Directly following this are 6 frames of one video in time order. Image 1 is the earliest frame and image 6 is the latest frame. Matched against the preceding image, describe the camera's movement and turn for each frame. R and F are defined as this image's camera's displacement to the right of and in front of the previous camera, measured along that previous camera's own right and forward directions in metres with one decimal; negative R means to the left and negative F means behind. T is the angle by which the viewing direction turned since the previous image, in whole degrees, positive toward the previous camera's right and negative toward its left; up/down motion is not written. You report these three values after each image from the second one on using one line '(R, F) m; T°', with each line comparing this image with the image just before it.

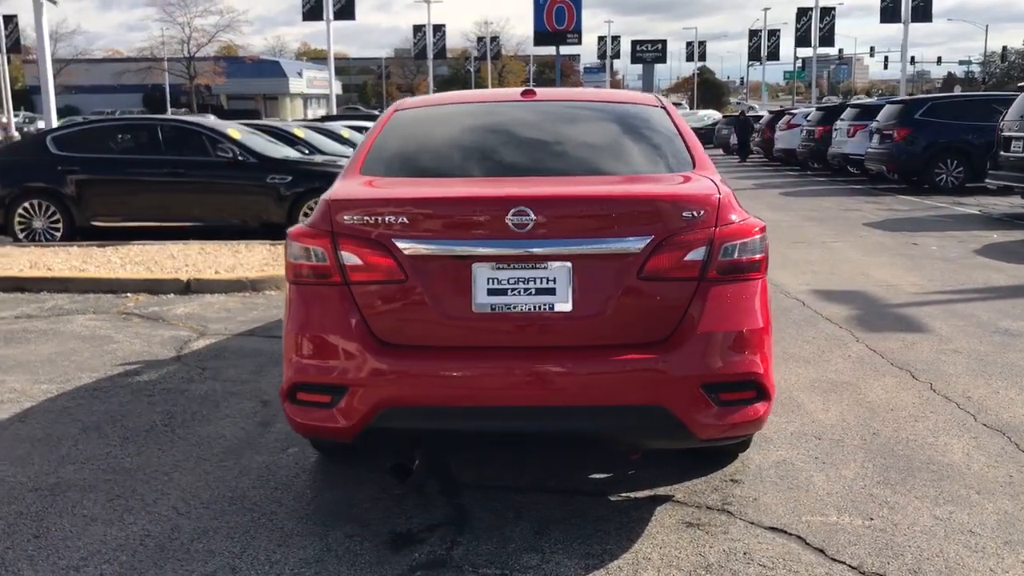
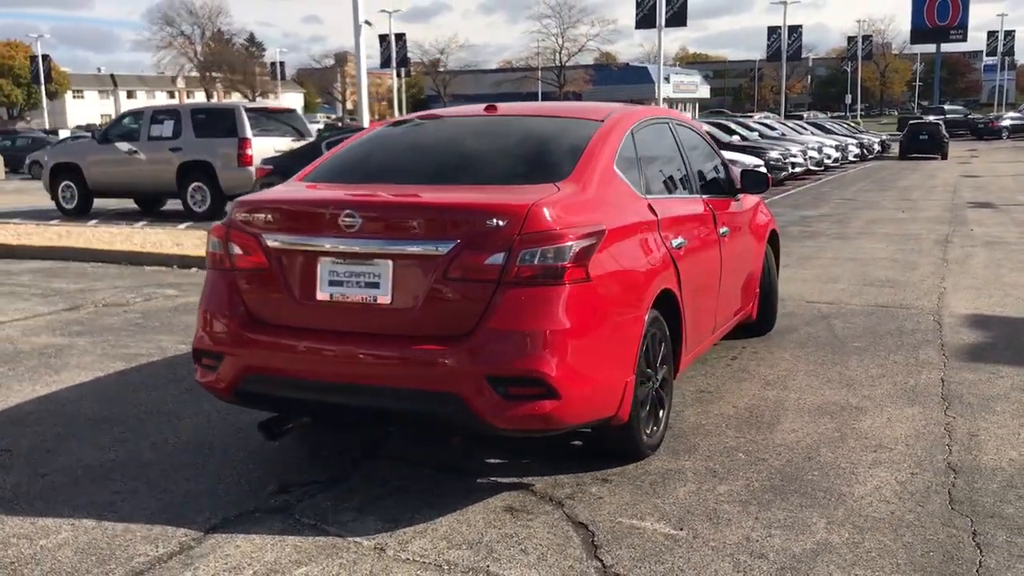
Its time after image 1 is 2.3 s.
(+2.0, 0.0) m; -22°
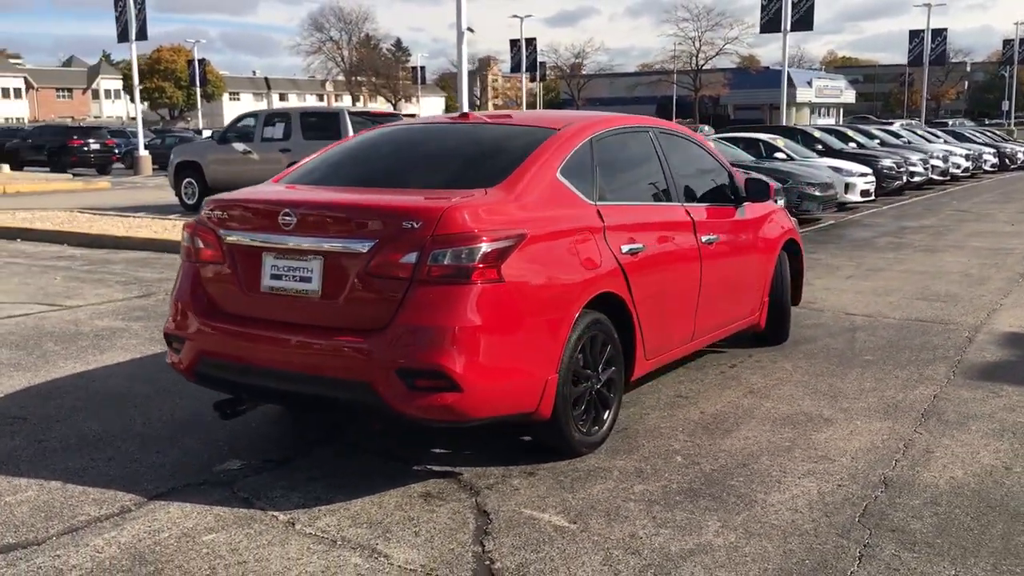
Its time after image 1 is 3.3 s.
(+0.9, -0.1) m; -8°
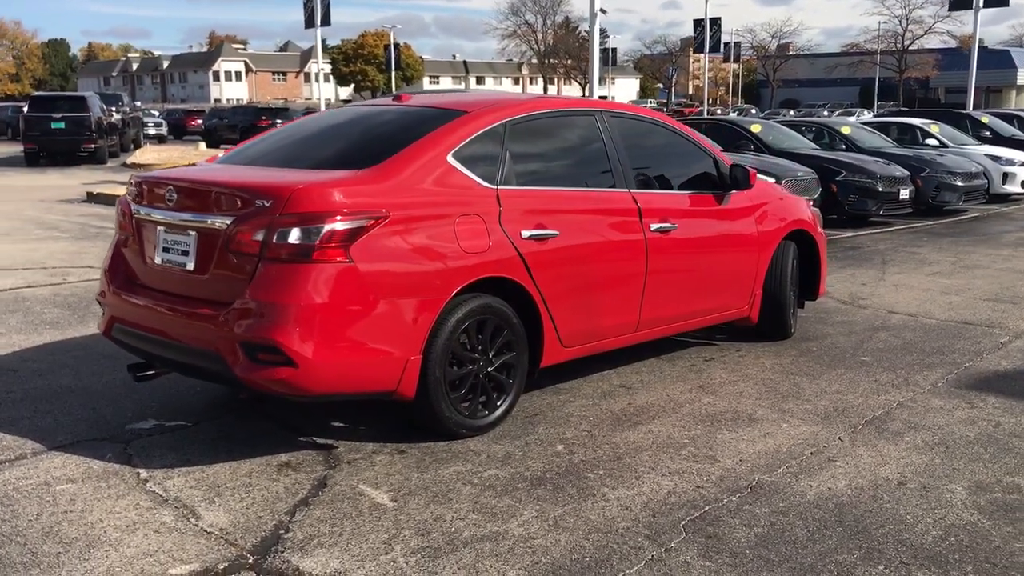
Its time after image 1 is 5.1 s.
(+1.4, +0.1) m; -12°
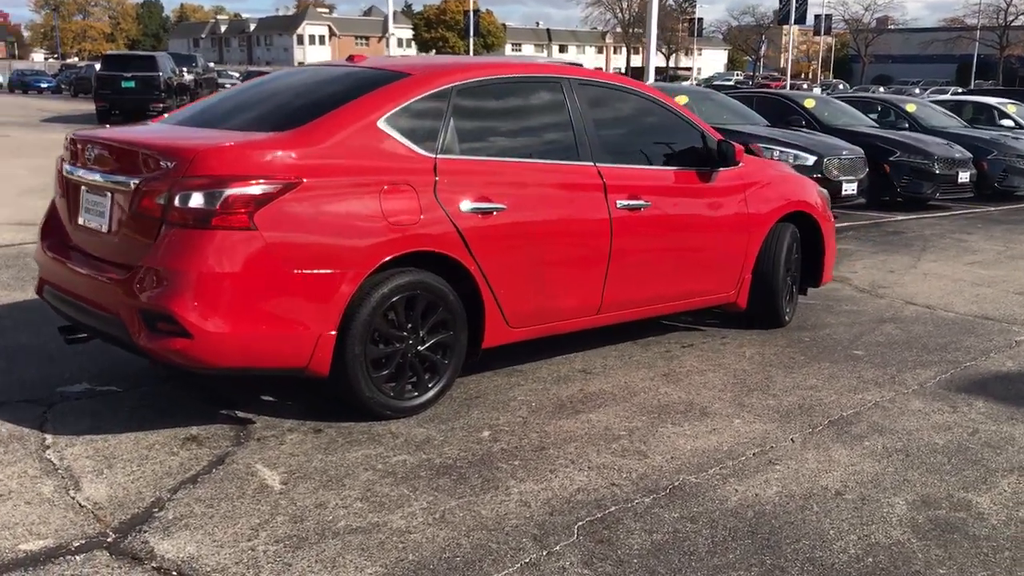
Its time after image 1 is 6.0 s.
(+0.6, +0.3) m; -5°
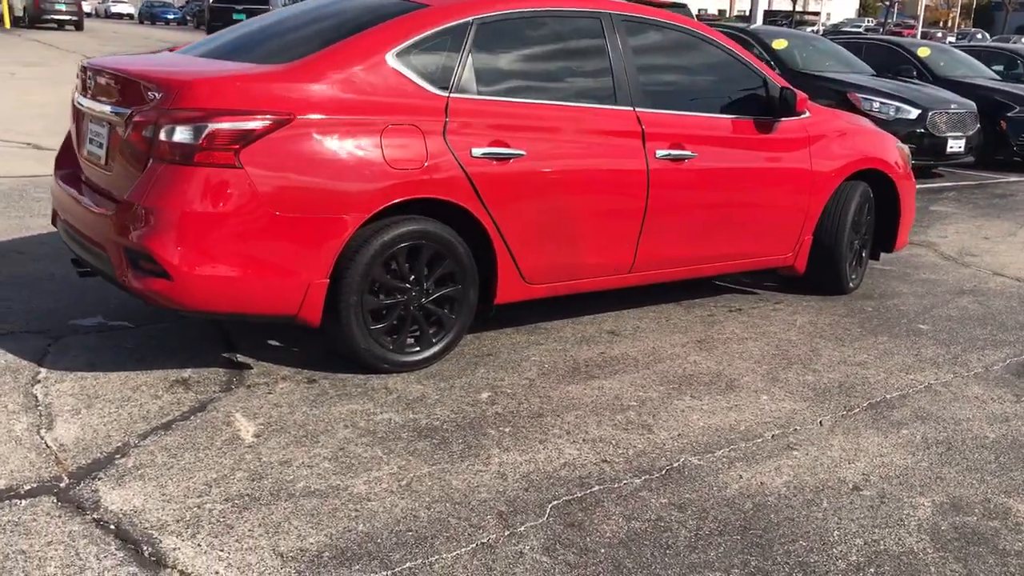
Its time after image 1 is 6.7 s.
(+0.4, +0.3) m; -6°
